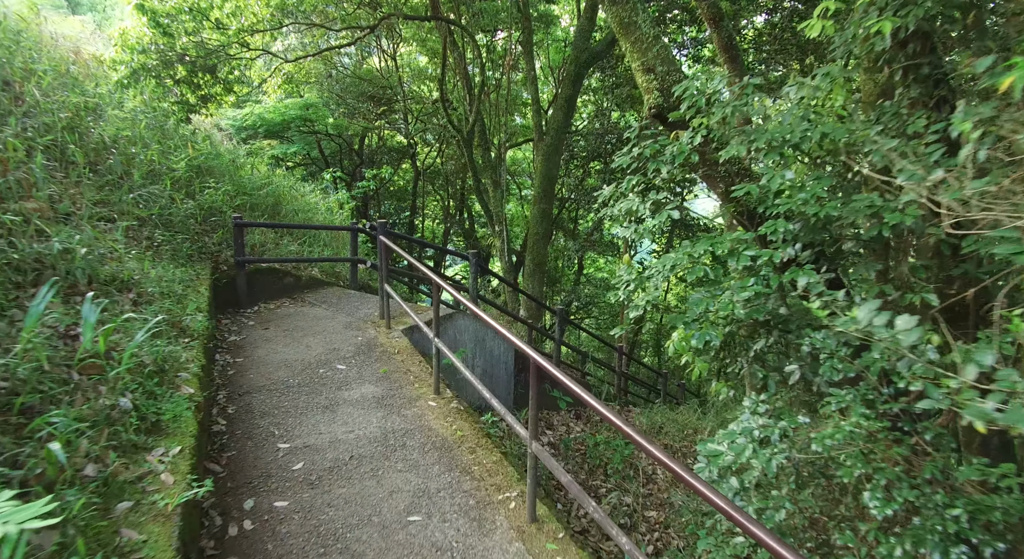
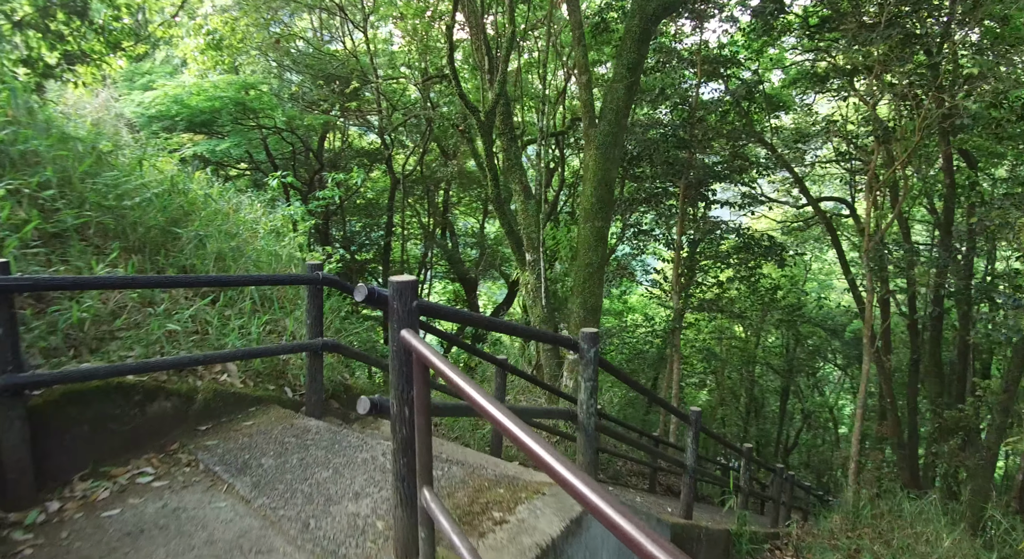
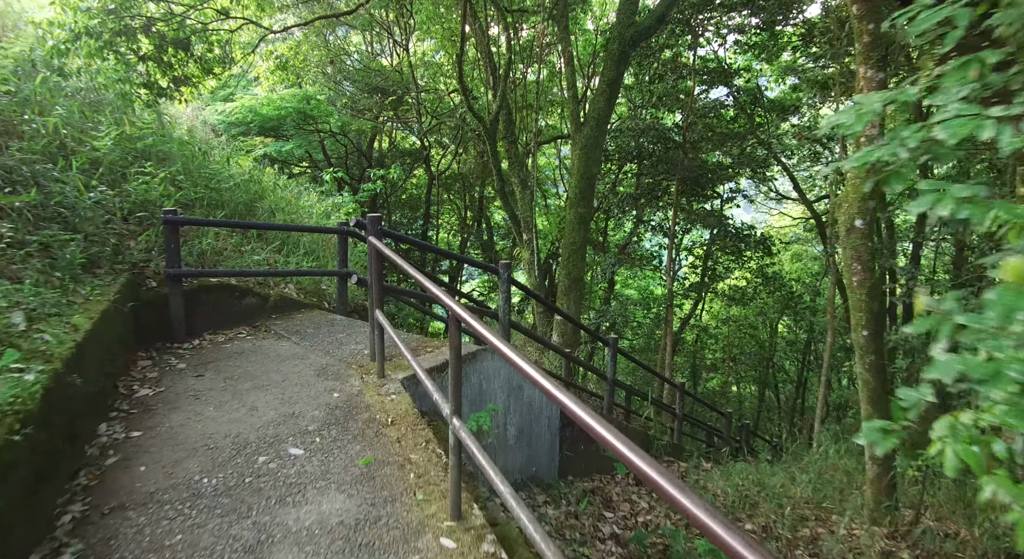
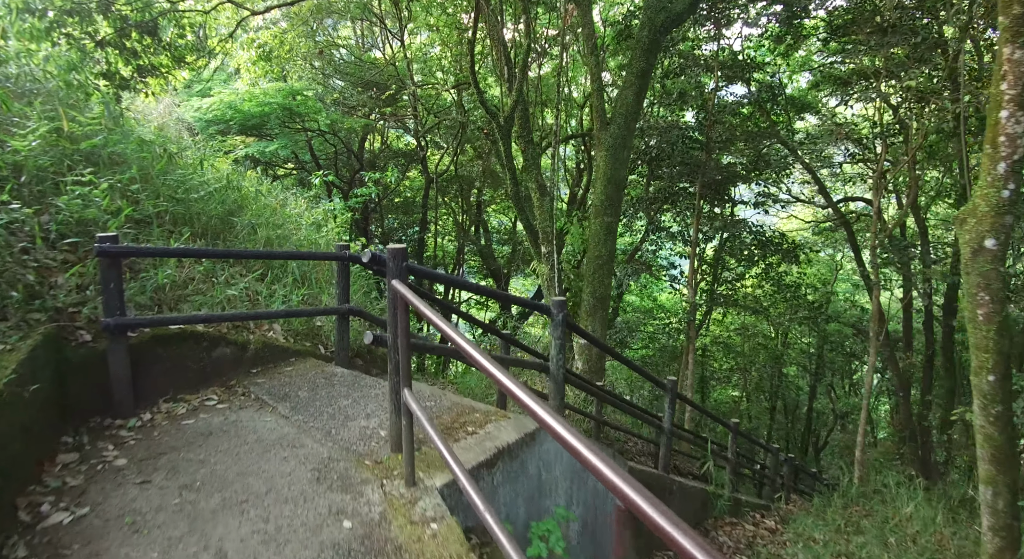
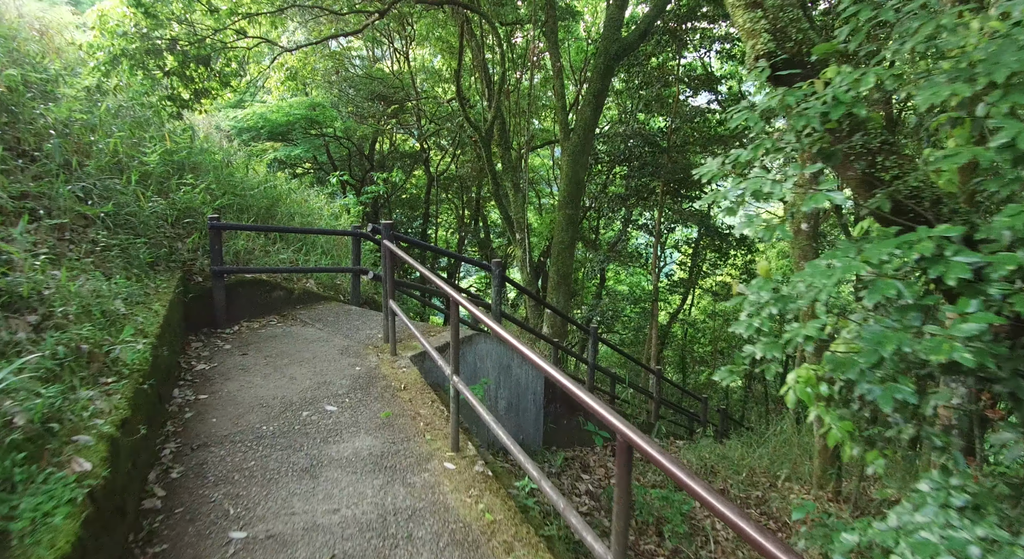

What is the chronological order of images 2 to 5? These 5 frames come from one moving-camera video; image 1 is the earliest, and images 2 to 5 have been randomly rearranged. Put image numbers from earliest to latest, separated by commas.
5, 3, 4, 2
